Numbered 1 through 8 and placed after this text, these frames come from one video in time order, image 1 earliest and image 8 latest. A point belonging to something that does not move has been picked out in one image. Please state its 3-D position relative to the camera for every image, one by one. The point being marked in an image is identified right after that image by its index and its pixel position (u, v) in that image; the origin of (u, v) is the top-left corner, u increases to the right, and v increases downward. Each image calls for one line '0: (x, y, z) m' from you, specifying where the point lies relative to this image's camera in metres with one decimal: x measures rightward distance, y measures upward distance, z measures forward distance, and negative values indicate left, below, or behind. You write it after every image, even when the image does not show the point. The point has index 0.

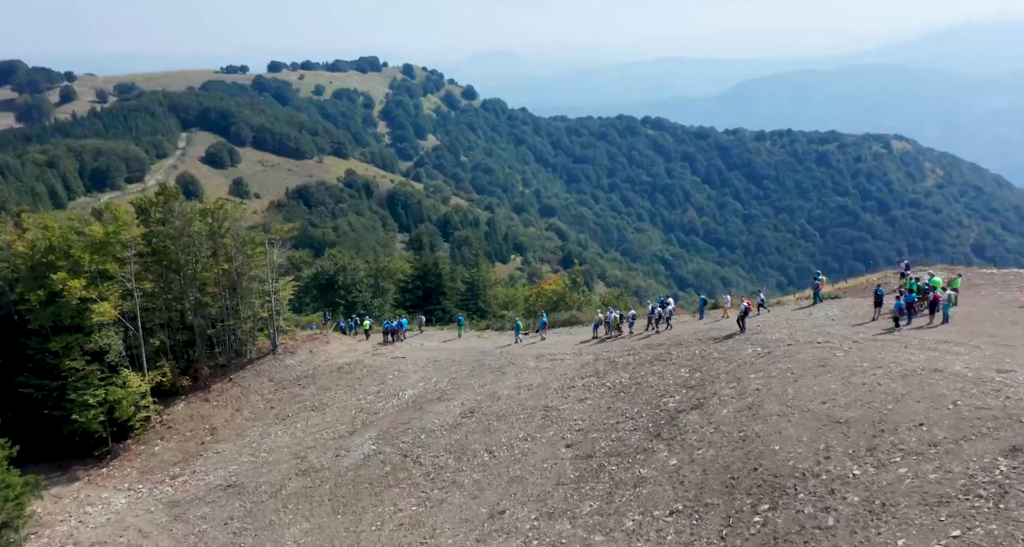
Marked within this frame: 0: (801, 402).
0: (+6.5, -2.9, +17.9) m
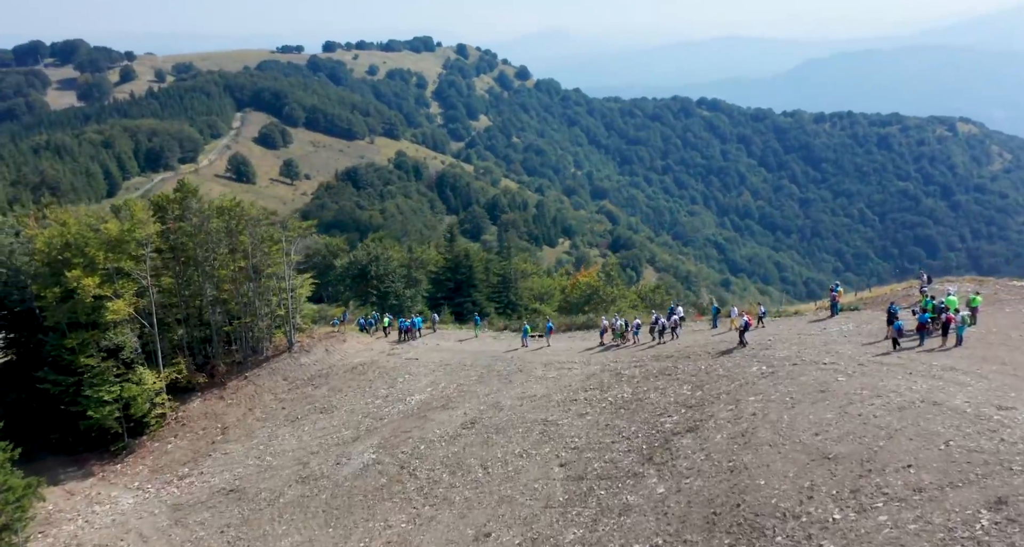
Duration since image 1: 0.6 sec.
0: (+6.2, -3.5, +17.5) m
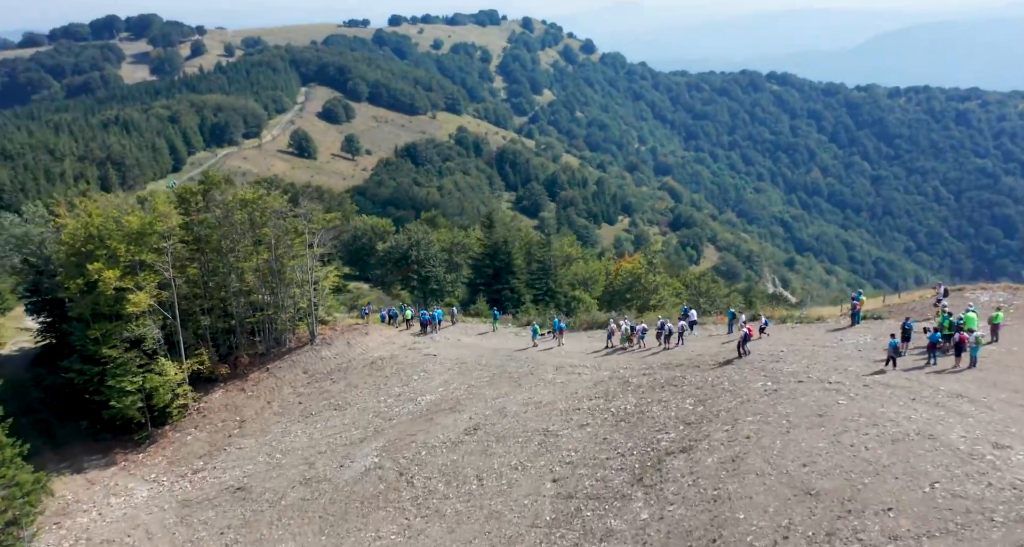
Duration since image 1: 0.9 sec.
0: (+5.8, -4.0, +17.1) m
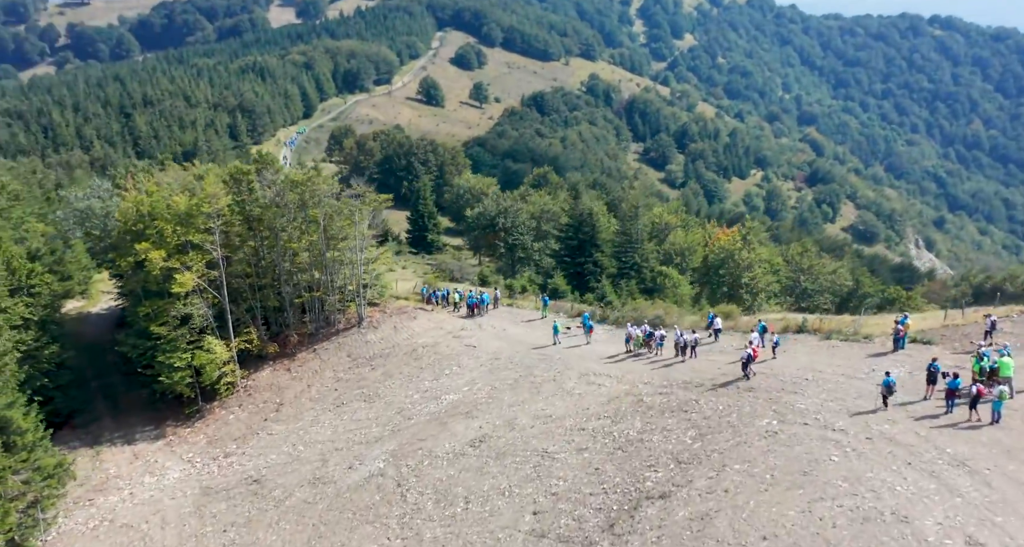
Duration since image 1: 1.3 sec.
0: (+4.9, -5.2, +16.3) m
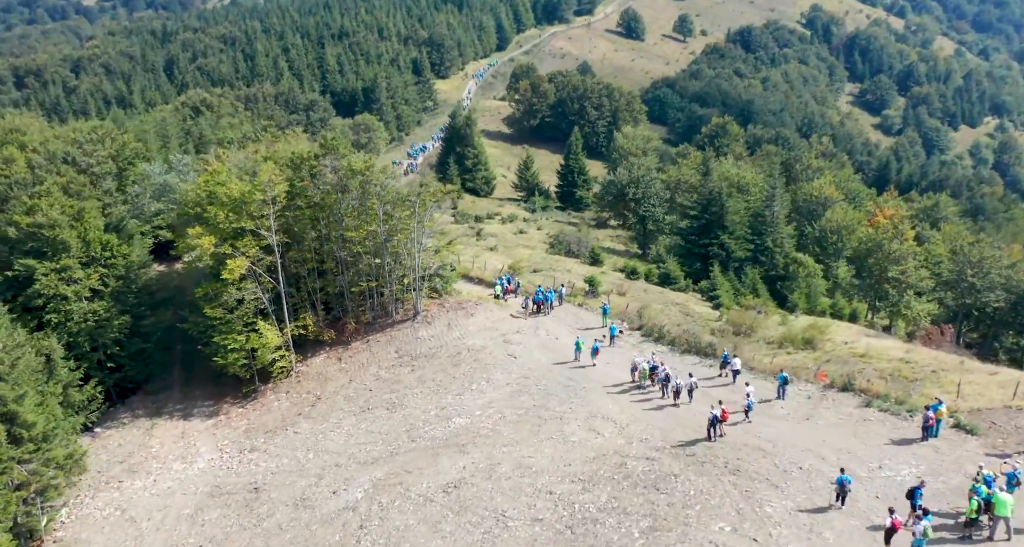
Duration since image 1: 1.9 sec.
0: (+1.8, -7.7, +15.0) m
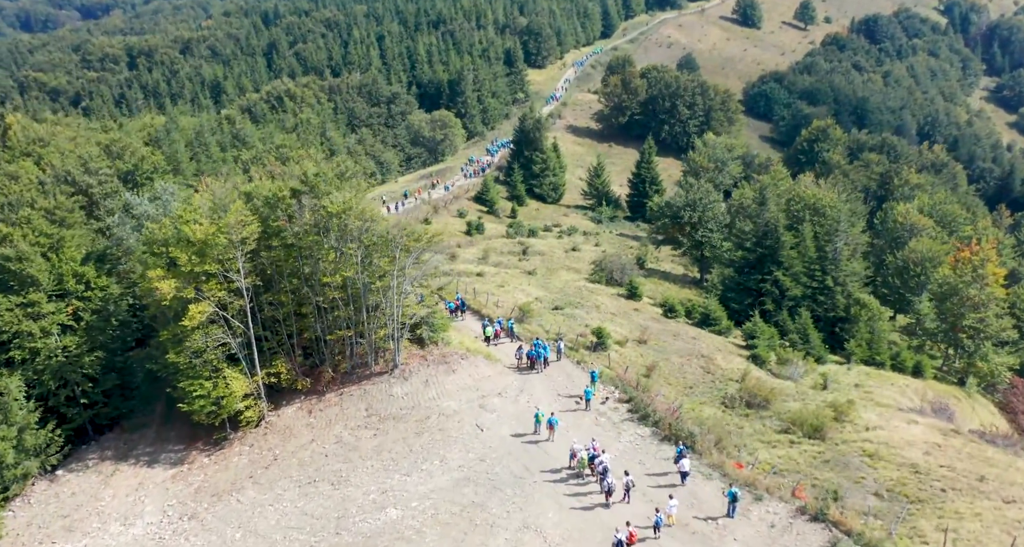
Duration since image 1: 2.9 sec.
0: (-2.5, -11.1, +12.7) m
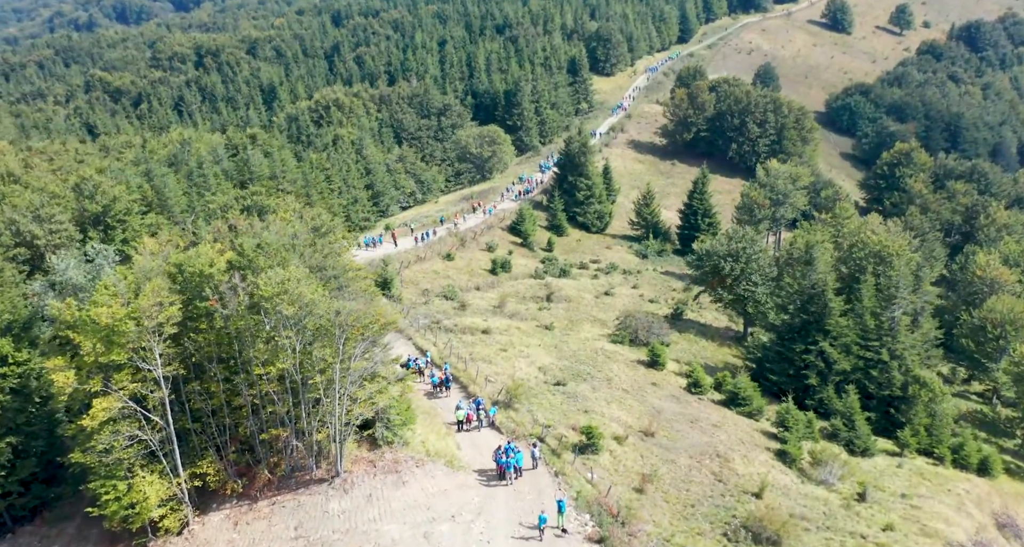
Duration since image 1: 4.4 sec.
0: (-6.9, -15.3, +7.6) m
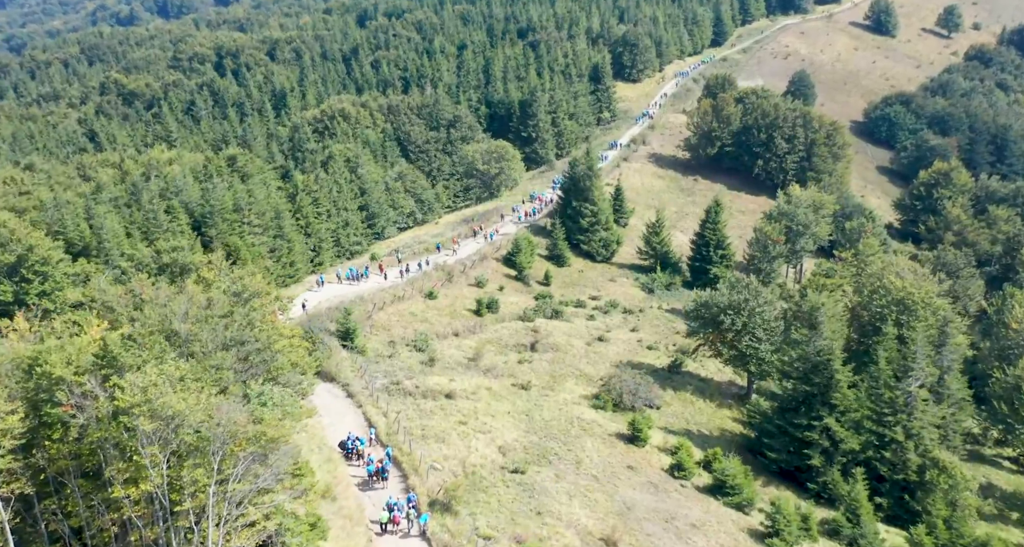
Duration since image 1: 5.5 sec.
0: (-11.5, -19.1, +2.4) m
